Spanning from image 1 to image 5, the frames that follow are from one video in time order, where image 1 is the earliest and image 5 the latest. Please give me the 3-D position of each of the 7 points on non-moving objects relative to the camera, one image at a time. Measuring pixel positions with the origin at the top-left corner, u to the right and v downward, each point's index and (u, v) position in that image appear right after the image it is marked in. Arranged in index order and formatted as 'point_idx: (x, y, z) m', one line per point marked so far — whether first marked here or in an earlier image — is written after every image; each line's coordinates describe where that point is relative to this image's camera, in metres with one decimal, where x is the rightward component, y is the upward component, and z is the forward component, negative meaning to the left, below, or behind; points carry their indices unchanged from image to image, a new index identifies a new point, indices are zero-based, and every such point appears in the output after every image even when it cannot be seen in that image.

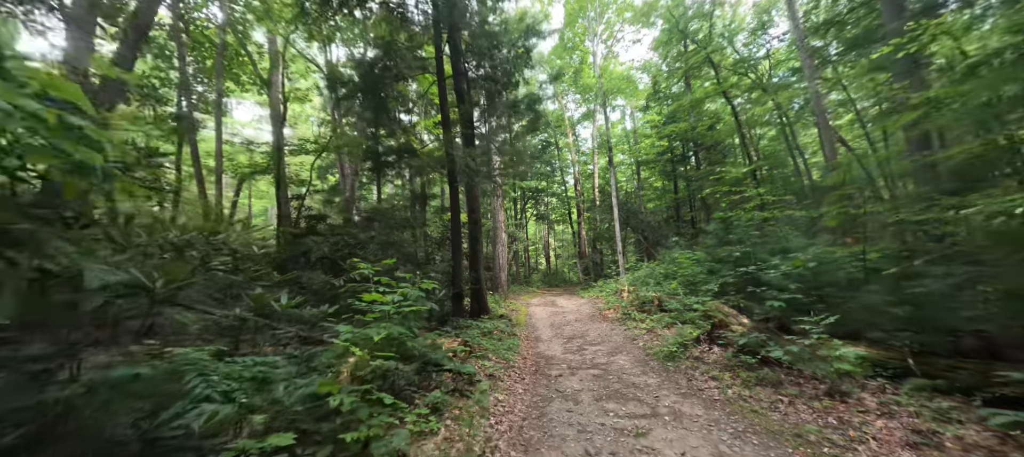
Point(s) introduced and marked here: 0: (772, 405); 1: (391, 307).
0: (+2.9, -2.0, +4.0) m
1: (-1.6, -1.0, +4.7) m
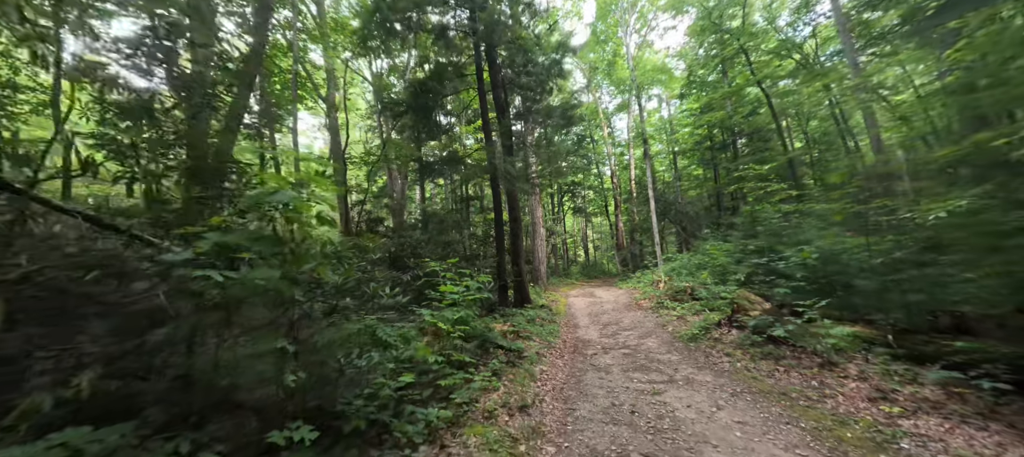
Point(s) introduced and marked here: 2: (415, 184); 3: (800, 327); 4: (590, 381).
0: (+3.5, -2.0, +4.9) m
1: (-0.9, -1.1, +6.0) m
2: (-4.7, +2.2, +17.2) m
3: (+4.4, -1.5, +5.4) m
4: (+1.2, -2.4, +5.5) m
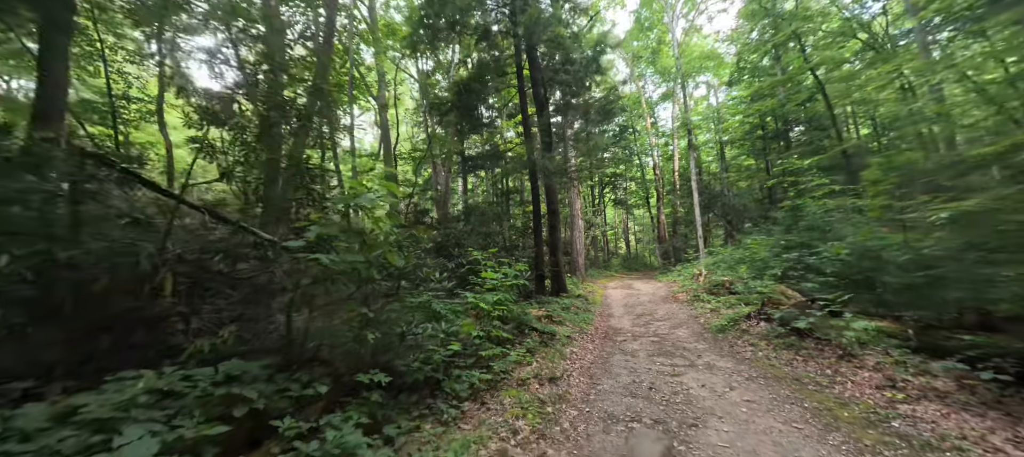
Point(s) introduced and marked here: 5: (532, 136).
0: (+4.0, -1.9, +5.1) m
1: (-0.3, -1.0, +6.7) m
2: (-2.8, +2.6, +18.2) m
3: (+4.9, -1.4, +5.6) m
4: (+1.8, -2.3, +6.1) m
5: (+0.7, +3.4, +13.0) m
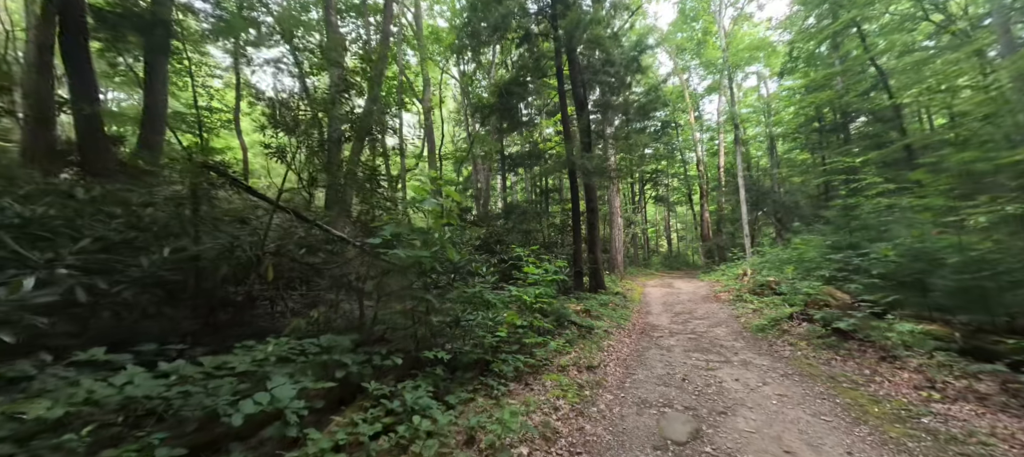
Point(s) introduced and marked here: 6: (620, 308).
0: (+4.6, -1.9, +5.2) m
1: (+0.5, -1.0, +7.2) m
2: (-0.7, +2.8, +18.8) m
3: (+5.6, -1.5, +5.6) m
4: (+2.5, -2.3, +6.4) m
5: (+2.2, +3.5, +13.3) m
6: (+3.4, -2.5, +11.2) m
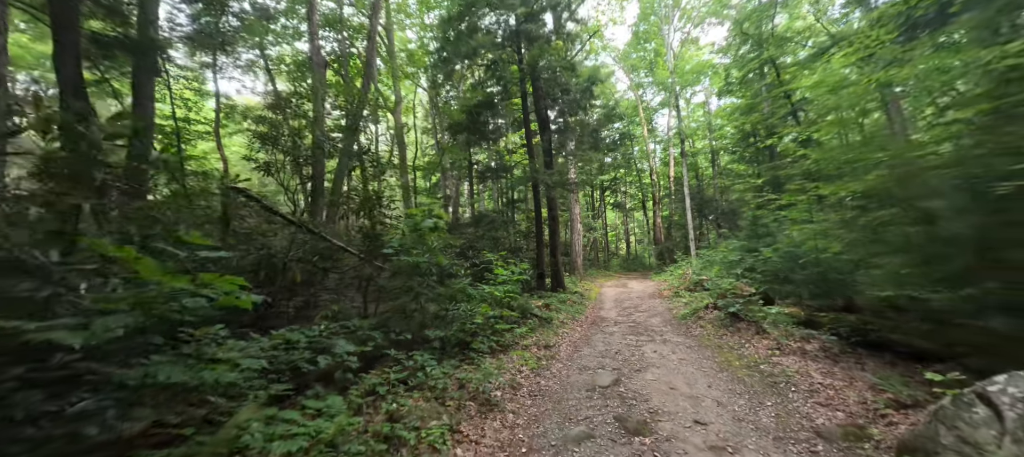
0: (+4.1, -2.1, +7.0) m
1: (-0.1, -1.2, +8.6) m
2: (-2.5, +2.4, +20.1) m
3: (+5.0, -1.6, +7.4) m
4: (+1.9, -2.5, +8.0) m
5: (+0.9, +3.2, +14.9) m
6: (+2.4, -2.8, +12.9) m
